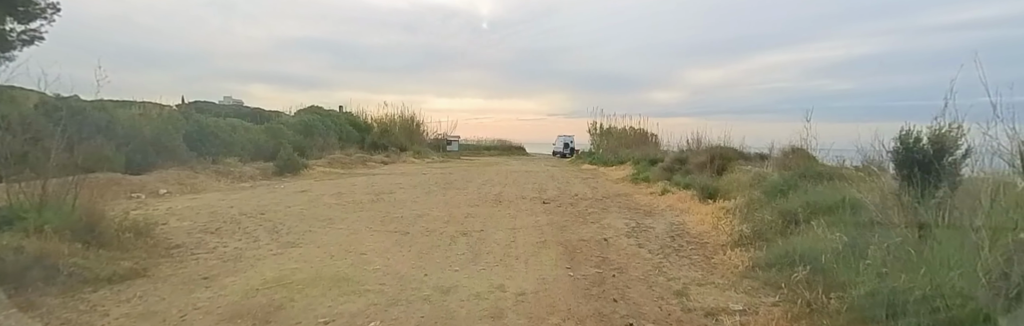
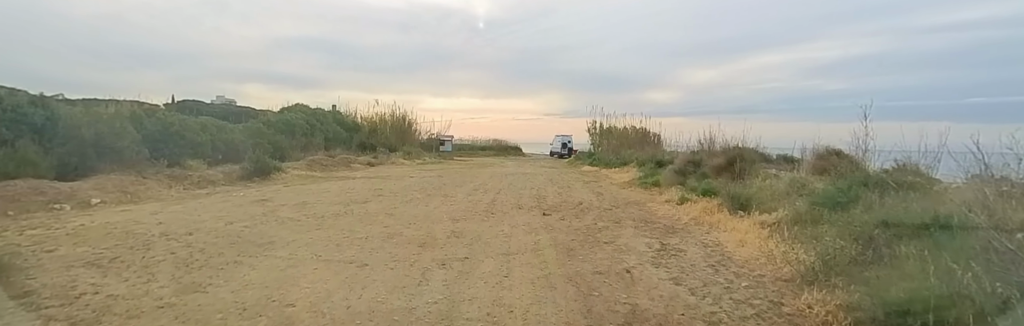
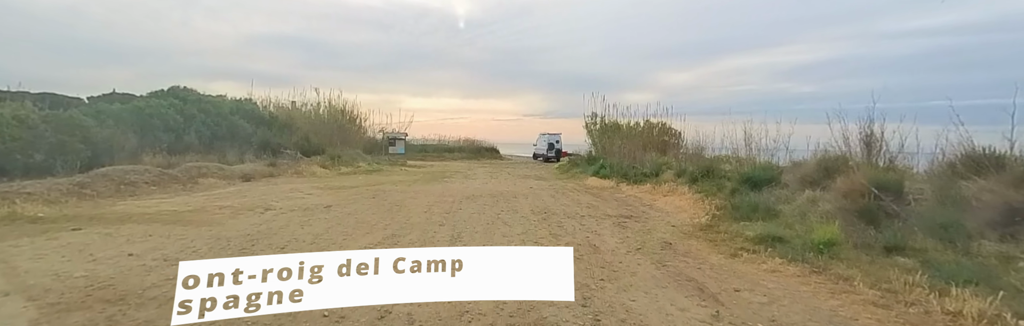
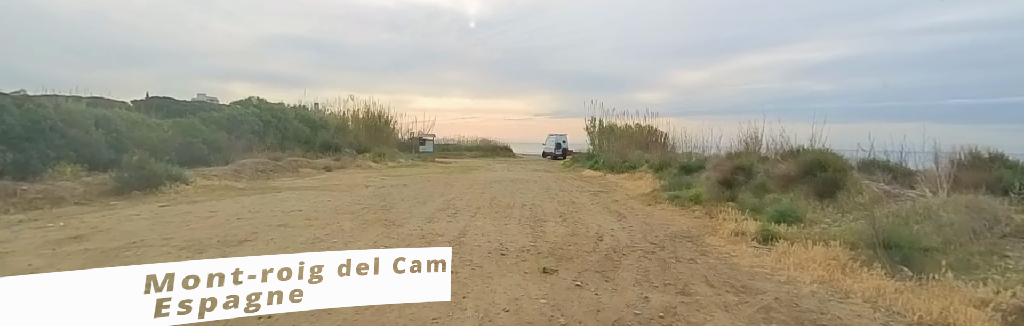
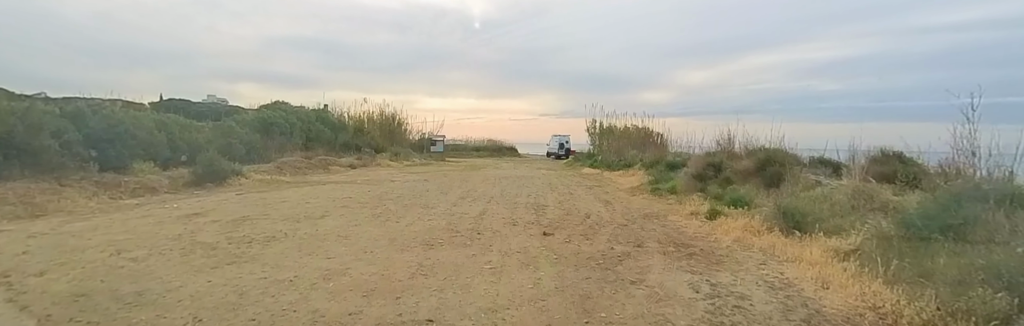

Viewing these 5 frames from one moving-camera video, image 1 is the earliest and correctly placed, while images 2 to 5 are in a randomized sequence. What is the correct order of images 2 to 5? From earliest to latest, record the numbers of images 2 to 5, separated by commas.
2, 5, 4, 3
